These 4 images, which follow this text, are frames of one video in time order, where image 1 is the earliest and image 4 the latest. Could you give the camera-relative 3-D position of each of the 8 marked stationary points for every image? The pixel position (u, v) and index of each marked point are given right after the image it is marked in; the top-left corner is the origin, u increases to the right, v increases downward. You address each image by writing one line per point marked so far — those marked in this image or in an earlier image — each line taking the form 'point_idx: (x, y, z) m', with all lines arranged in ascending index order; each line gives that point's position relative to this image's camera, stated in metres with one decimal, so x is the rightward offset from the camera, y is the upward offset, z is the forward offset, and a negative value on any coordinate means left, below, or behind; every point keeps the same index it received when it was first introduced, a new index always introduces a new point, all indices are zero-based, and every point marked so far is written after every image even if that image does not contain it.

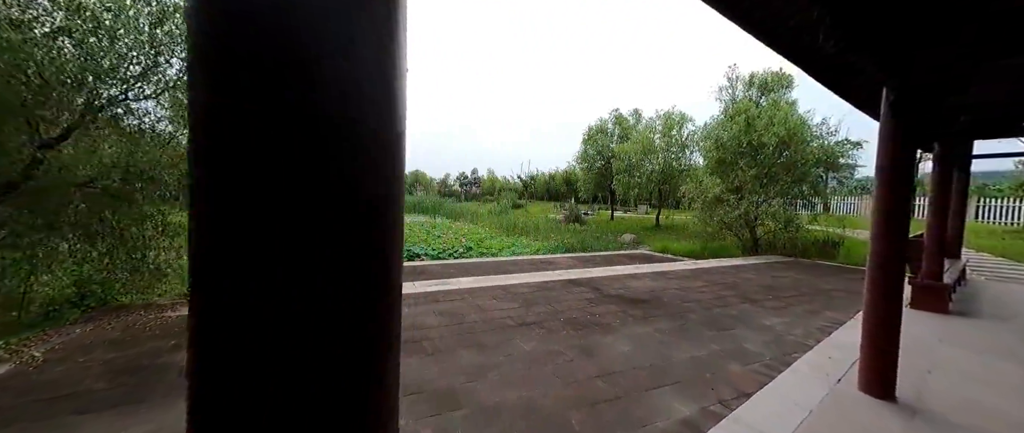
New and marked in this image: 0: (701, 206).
0: (+4.1, +0.2, +6.8) m
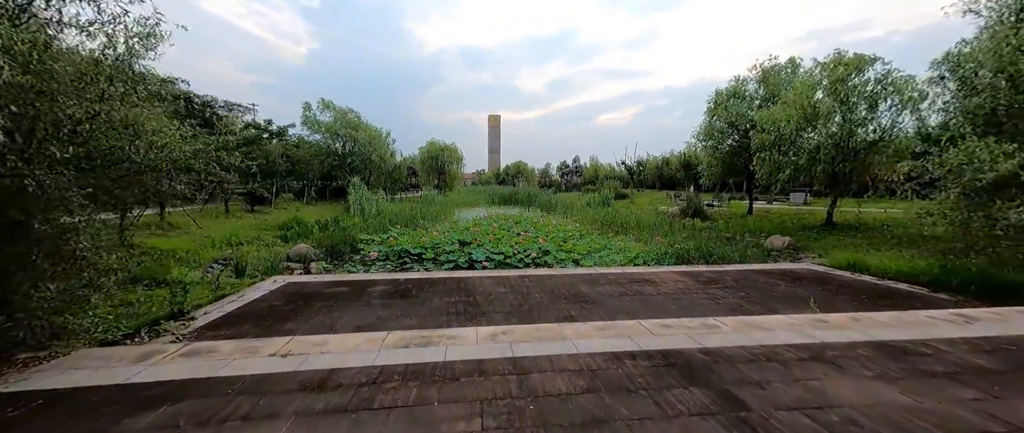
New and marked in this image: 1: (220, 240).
0: (+5.2, +0.3, +3.7) m
1: (-5.6, -0.5, +6.0) m
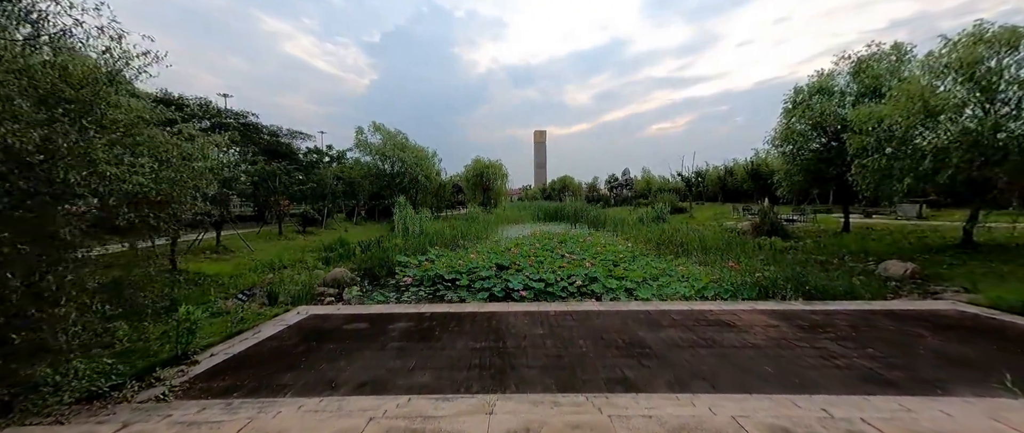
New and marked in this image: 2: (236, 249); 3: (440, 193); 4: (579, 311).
0: (+5.5, 0.0, +2.4) m
1: (-4.9, -1.0, +6.2) m
2: (-6.2, -0.8, +7.1) m
3: (-3.9, +1.3, +17.1) m
4: (+0.8, -1.2, +3.9) m
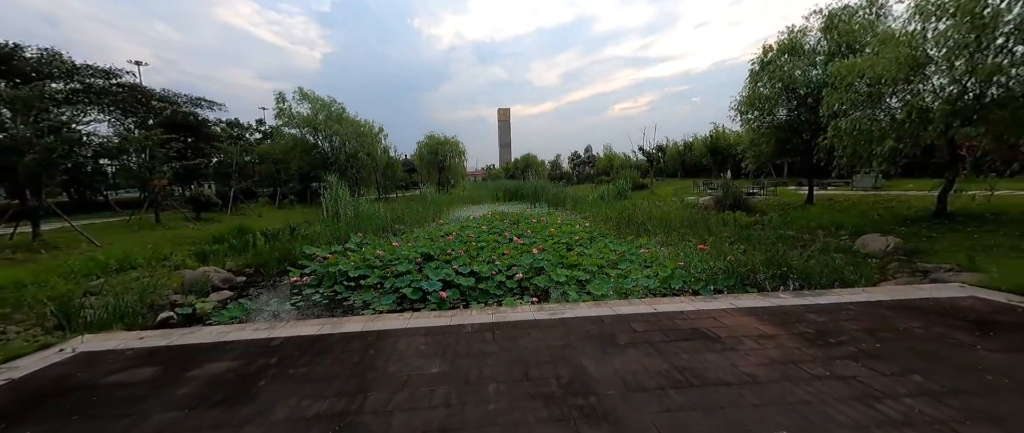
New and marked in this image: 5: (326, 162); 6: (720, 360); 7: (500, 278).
0: (+4.7, +0.3, +1.6) m
1: (-5.9, -0.7, +4.5) m
2: (-7.4, -0.5, +5.2) m
3: (-6.1, +2.2, +15.3) m
4: (0.0, -0.9, +2.8) m
5: (-8.0, +2.4, +13.4) m
6: (+1.4, -1.0, +2.1) m
7: (-0.2, -0.8, +4.0) m
